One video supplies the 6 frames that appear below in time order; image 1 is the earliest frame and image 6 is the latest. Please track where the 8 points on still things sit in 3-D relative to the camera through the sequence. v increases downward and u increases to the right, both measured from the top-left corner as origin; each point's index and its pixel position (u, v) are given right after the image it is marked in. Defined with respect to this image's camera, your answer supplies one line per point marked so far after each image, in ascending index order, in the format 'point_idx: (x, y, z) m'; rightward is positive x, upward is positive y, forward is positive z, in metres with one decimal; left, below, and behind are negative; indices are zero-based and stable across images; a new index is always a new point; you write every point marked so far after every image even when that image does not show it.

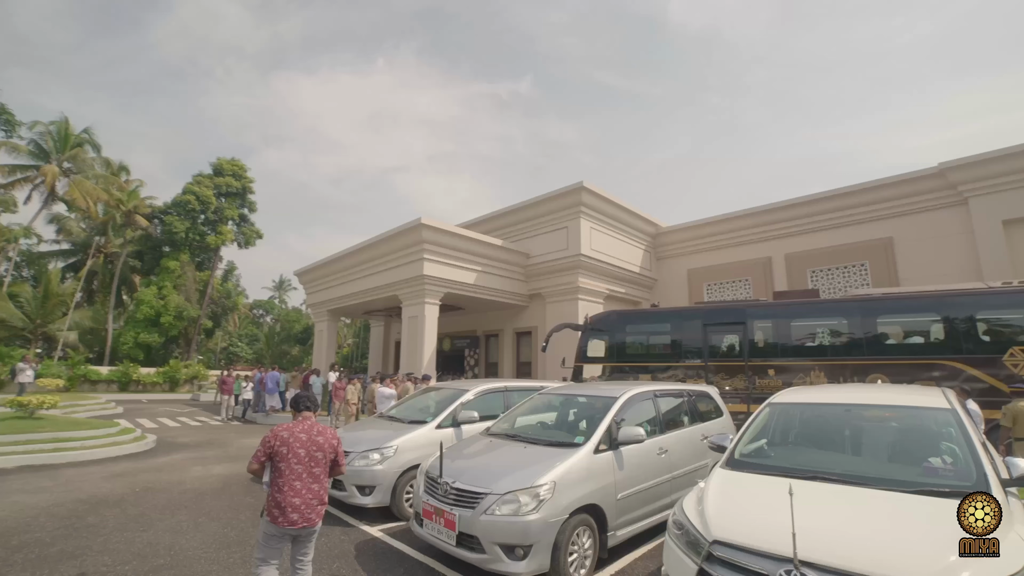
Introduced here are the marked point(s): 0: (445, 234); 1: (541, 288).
0: (-2.2, +1.7, +15.0) m
1: (+1.0, 0.0, +17.6) m
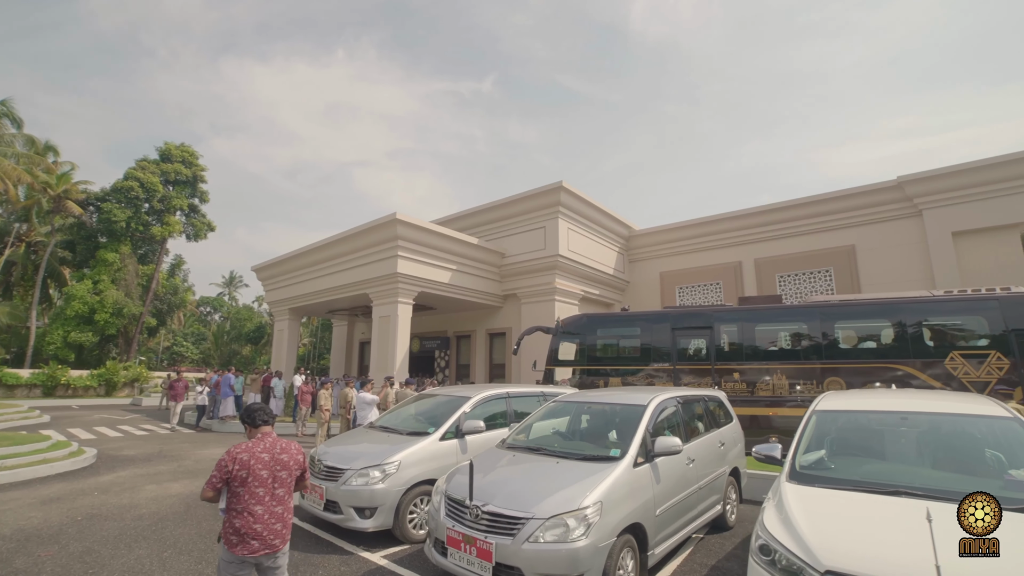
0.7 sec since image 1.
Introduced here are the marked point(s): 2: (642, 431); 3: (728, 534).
0: (-2.9, +1.8, +14.4) m
1: (+0.1, 0.0, +17.3) m
2: (+1.2, -1.3, +4.1) m
3: (+2.3, -2.7, +5.0) m
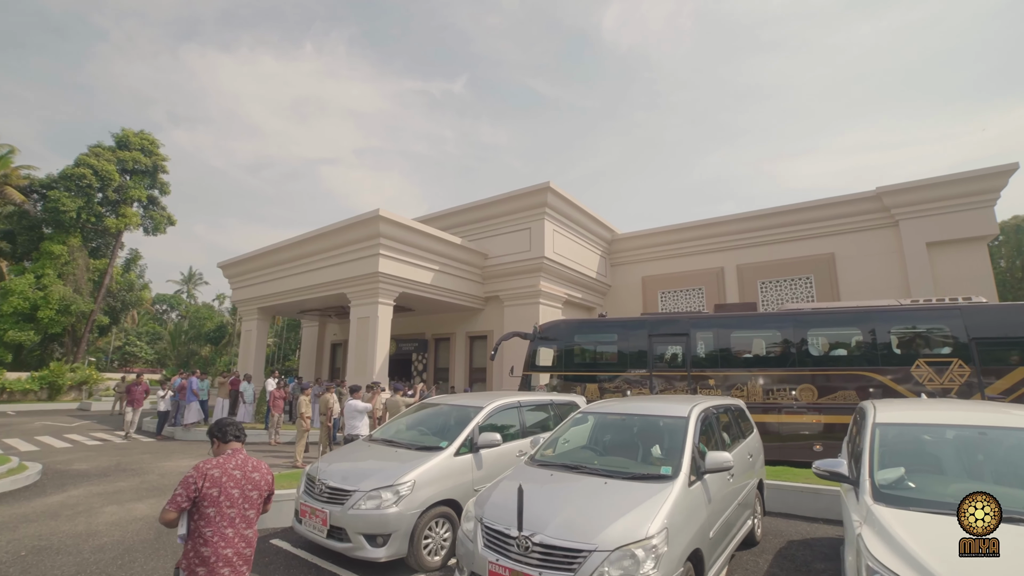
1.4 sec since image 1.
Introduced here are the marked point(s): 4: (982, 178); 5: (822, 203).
0: (-3.3, +1.8, +13.8) m
1: (-0.6, -0.1, +16.9) m
2: (+1.4, -1.3, +3.7) m
3: (+2.5, -2.7, +4.7) m
4: (+13.2, +3.1, +12.9) m
5: (+10.3, +2.8, +15.3) m
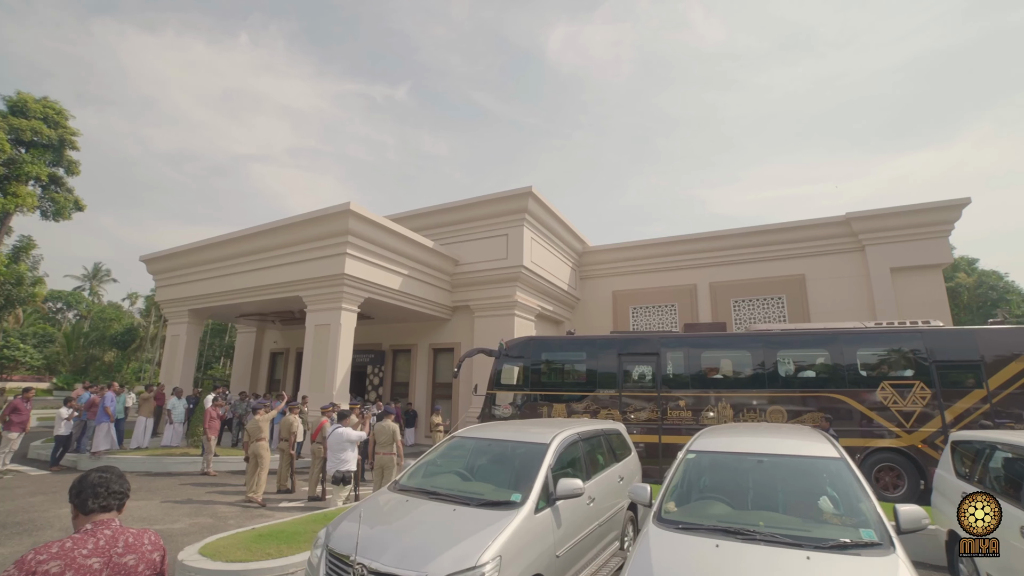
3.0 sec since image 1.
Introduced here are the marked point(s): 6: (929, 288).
0: (-3.7, +1.6, +12.4) m
1: (-1.5, -0.4, +15.7) m
2: (+2.2, -1.3, +2.9) m
3: (+3.1, -2.8, +4.0) m
4: (+12.7, +2.3, +13.7) m
5: (+9.6, +2.1, +15.7) m
6: (+12.6, 0.0, +13.9) m
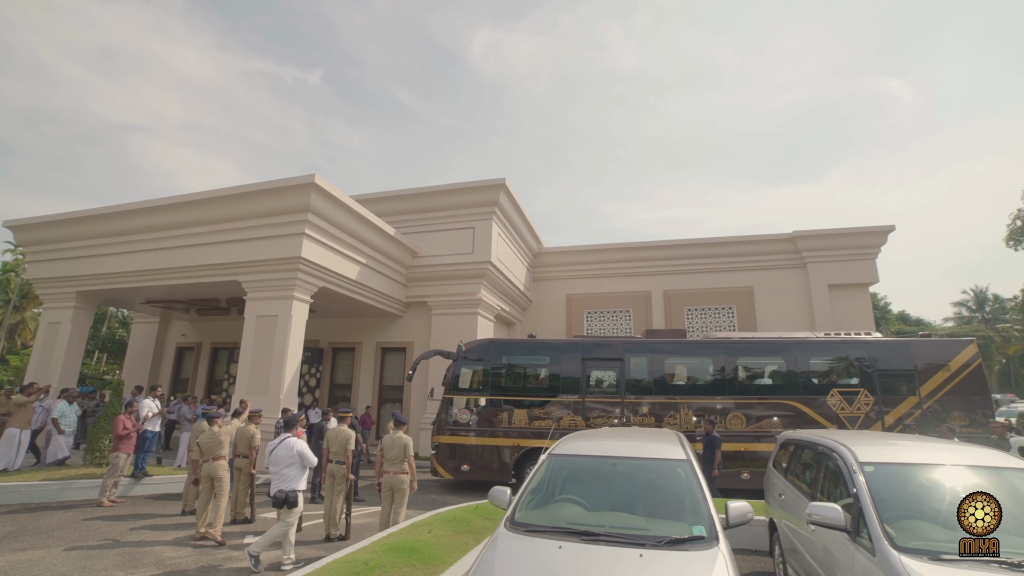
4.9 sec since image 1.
0: (-4.1, +1.9, +10.8) m
1: (-2.7, -0.3, +14.4) m
2: (+3.3, -1.3, +2.6) m
3: (+3.9, -2.8, +3.8) m
4: (+11.8, +1.8, +15.2) m
5: (+8.3, +1.8, +16.5) m
6: (+11.5, -0.5, +15.3) m
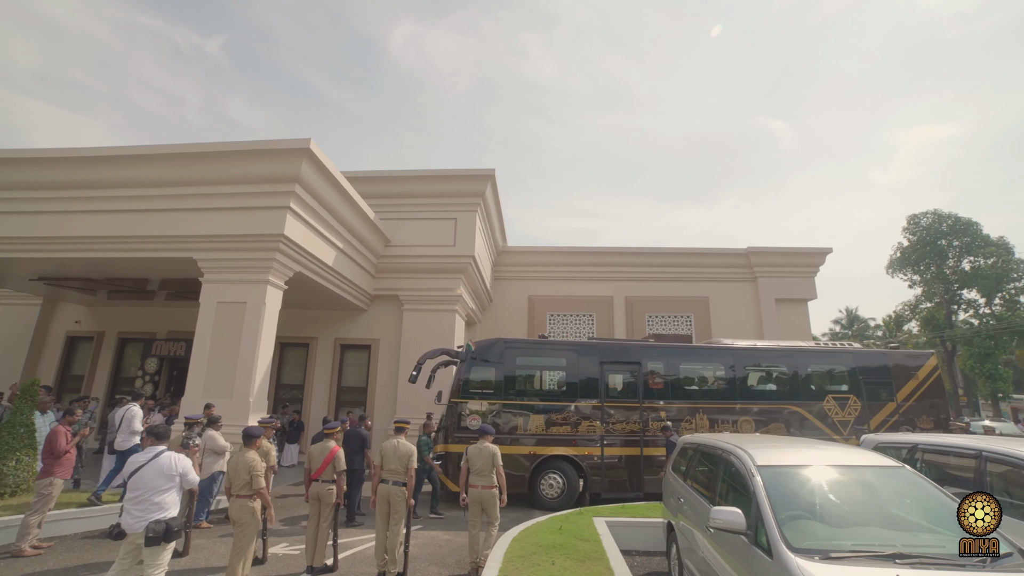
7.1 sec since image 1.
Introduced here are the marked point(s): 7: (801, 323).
0: (-3.8, +2.2, +9.3) m
1: (-3.3, -0.1, +13.1) m
2: (+4.9, -1.4, +2.7) m
3: (+5.2, -2.9, +3.9) m
4: (+10.9, +1.3, +16.7) m
5: (+7.2, +1.4, +17.4) m
6: (+10.4, -1.0, +16.8) m
7: (+10.4, -1.3, +16.7) m
